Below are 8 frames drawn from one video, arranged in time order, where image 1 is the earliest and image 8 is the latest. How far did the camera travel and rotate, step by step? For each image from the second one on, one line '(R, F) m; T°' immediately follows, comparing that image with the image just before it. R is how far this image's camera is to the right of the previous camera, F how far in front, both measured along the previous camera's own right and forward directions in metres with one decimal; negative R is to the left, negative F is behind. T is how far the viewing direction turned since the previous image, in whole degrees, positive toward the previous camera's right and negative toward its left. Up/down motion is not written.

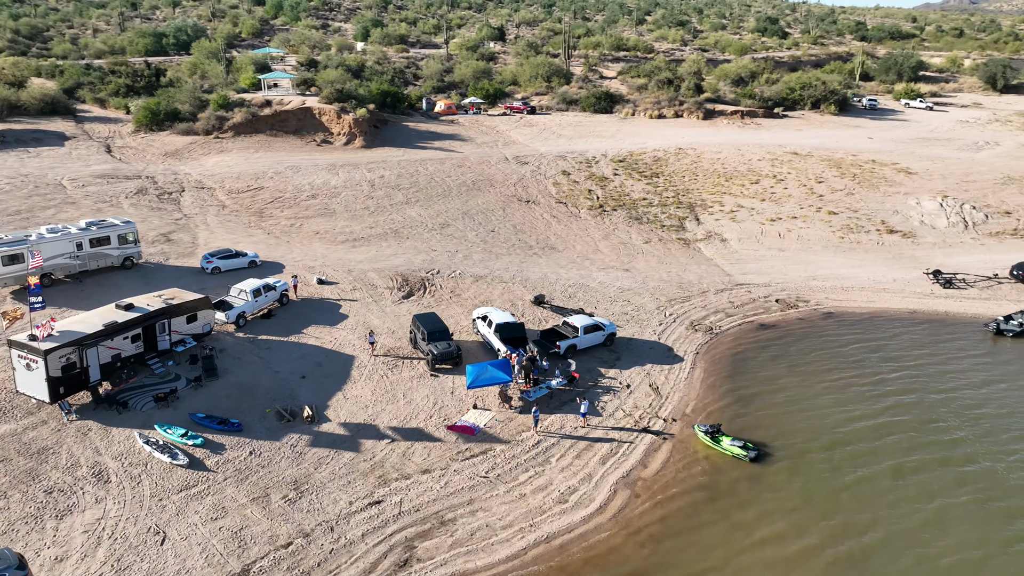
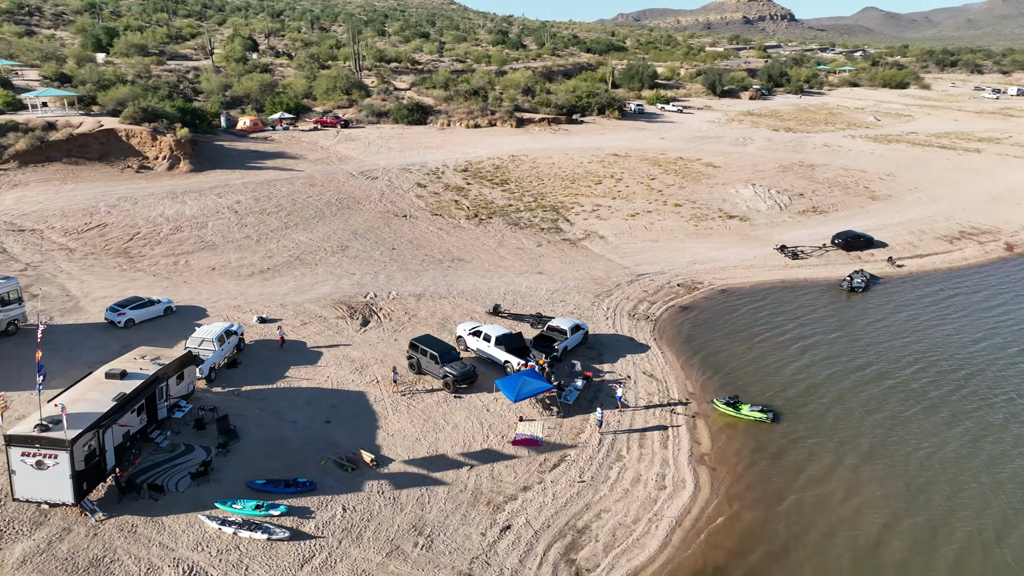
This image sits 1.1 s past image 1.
(-7.6, +1.1) m; +20°
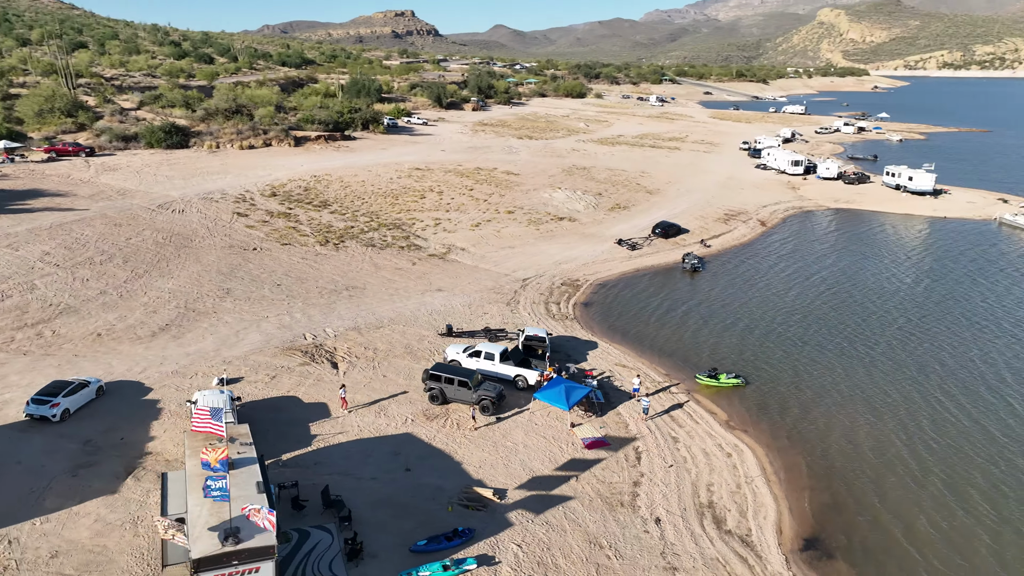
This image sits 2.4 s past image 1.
(-9.1, +1.6) m; +25°
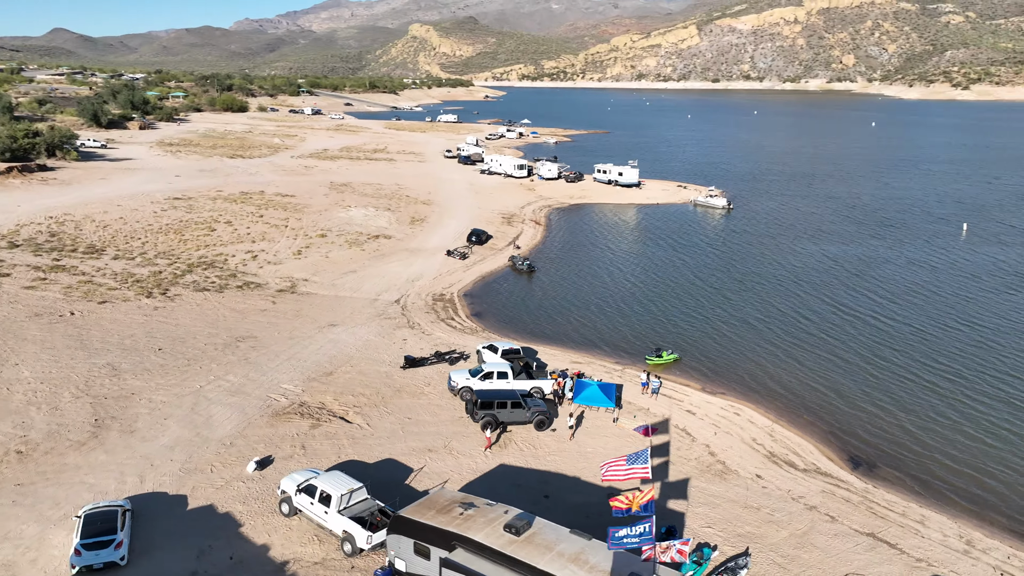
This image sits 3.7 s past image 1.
(-10.6, +2.4) m; +28°
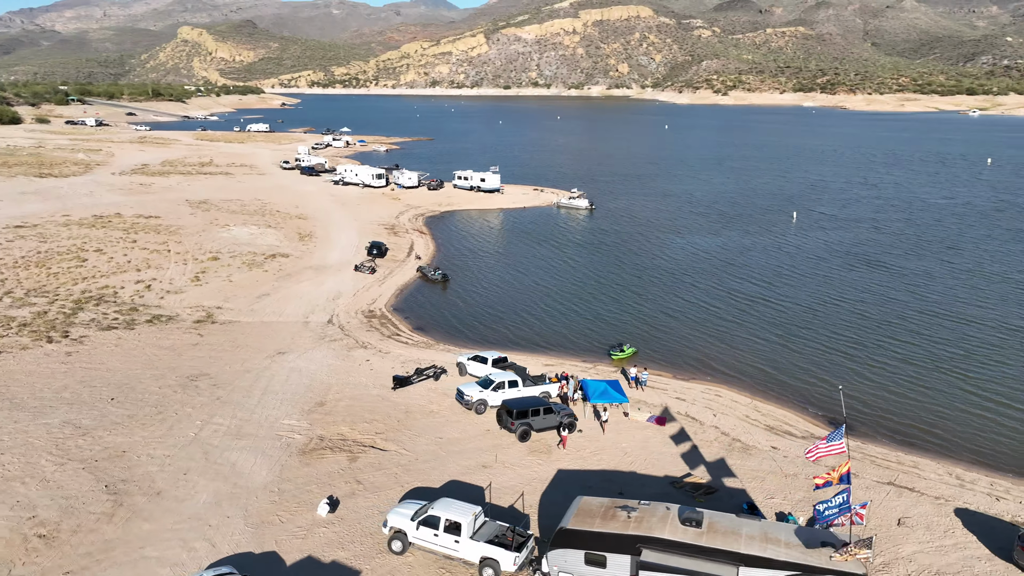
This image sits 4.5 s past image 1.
(-6.0, +0.7) m; +15°
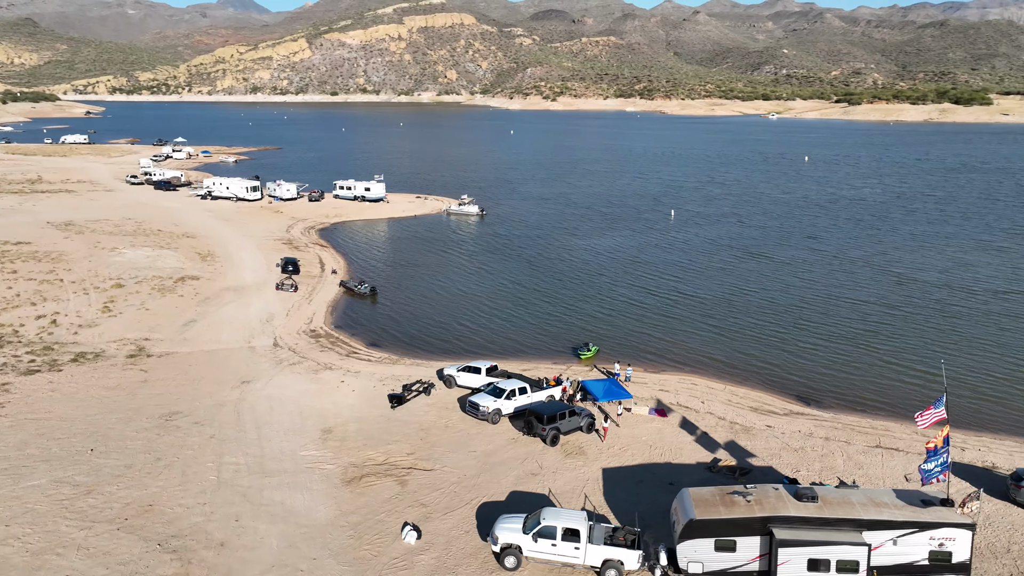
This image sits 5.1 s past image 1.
(-5.1, +0.4) m; +13°
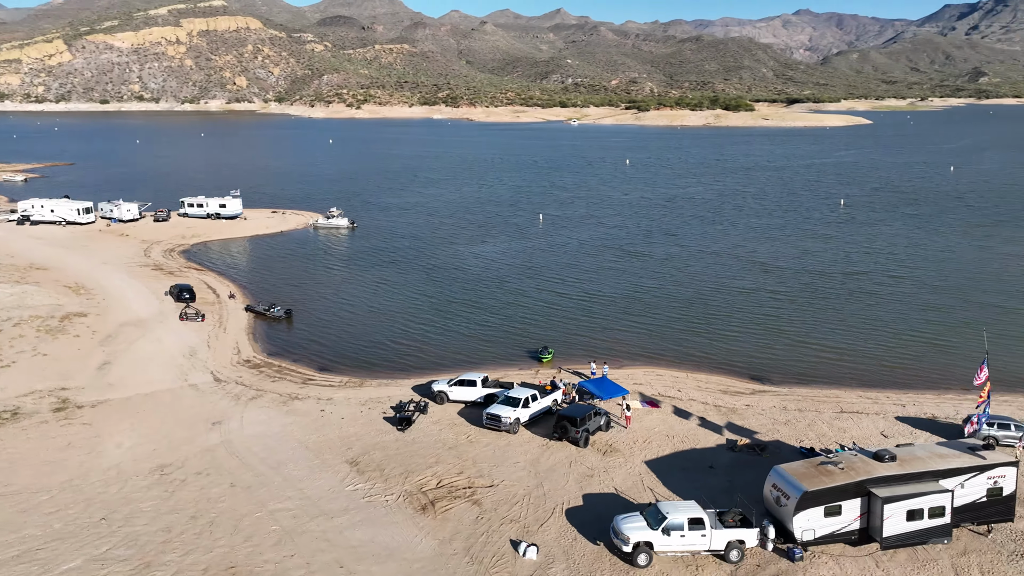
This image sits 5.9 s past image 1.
(-6.1, +0.6) m; +15°
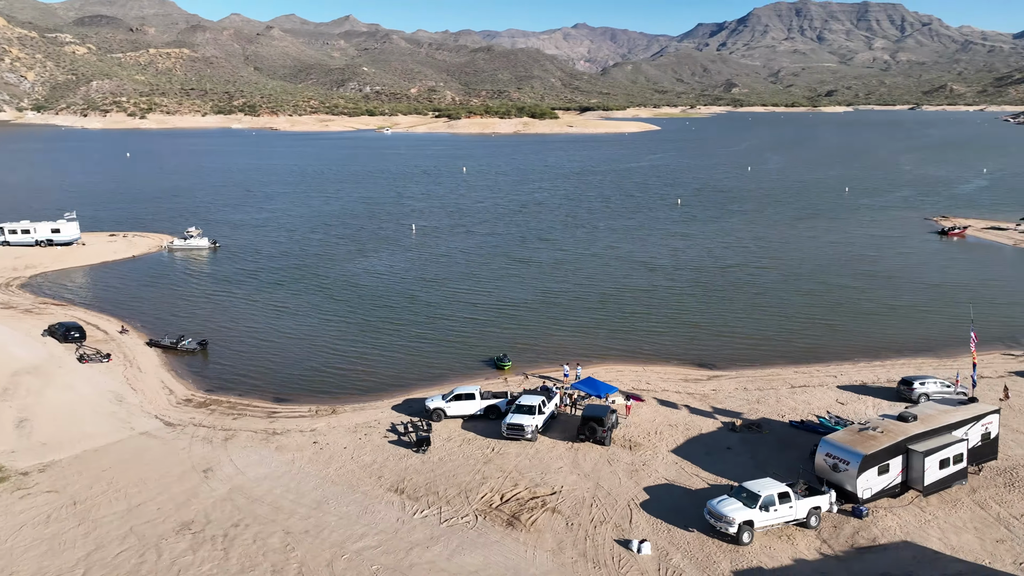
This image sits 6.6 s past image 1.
(-6.1, +0.6) m; +15°
